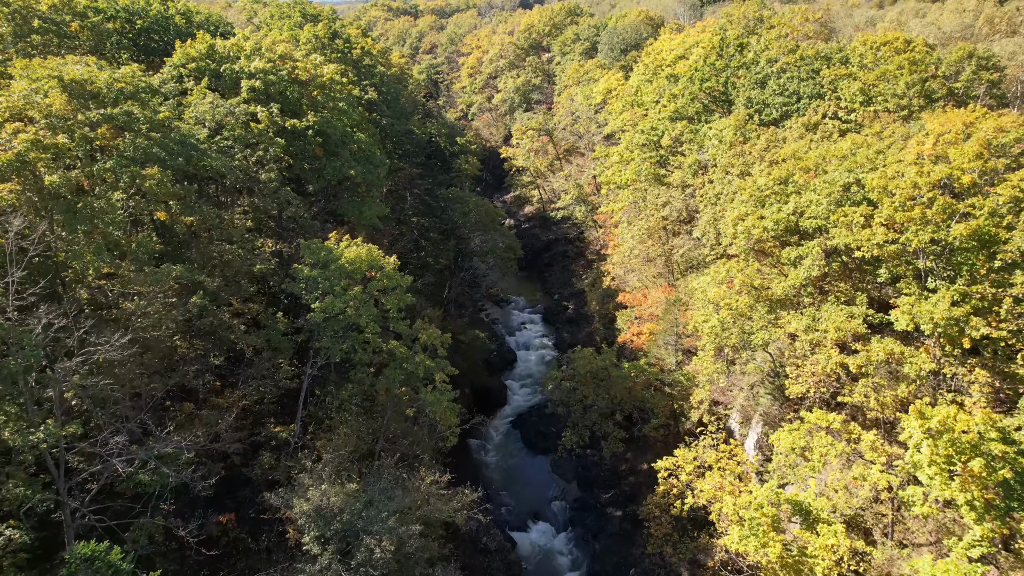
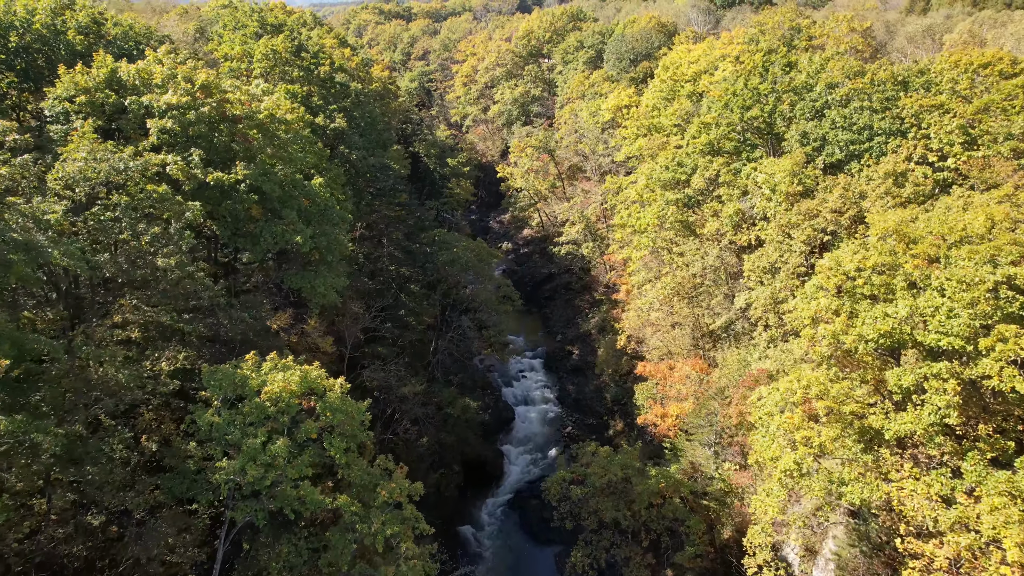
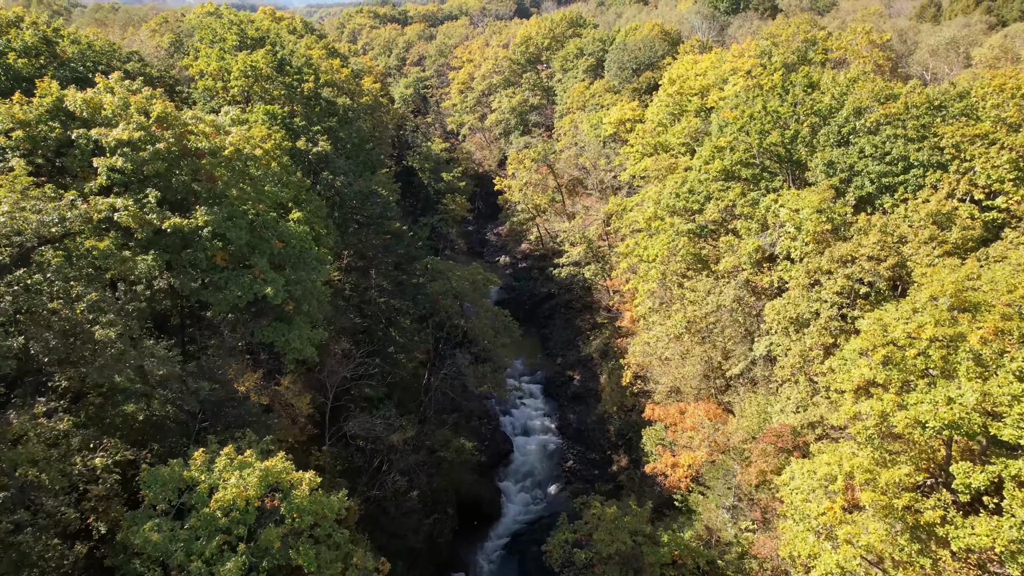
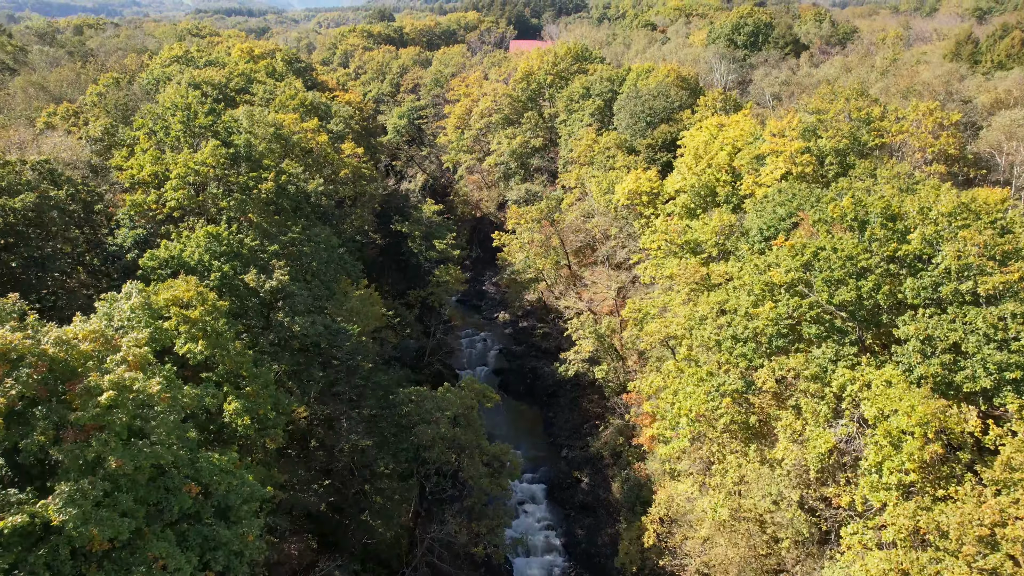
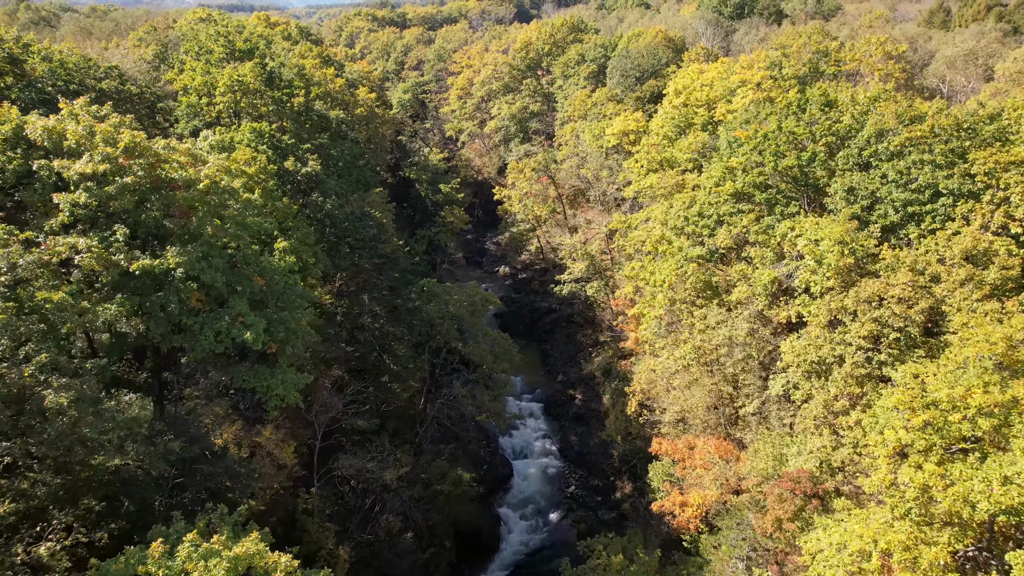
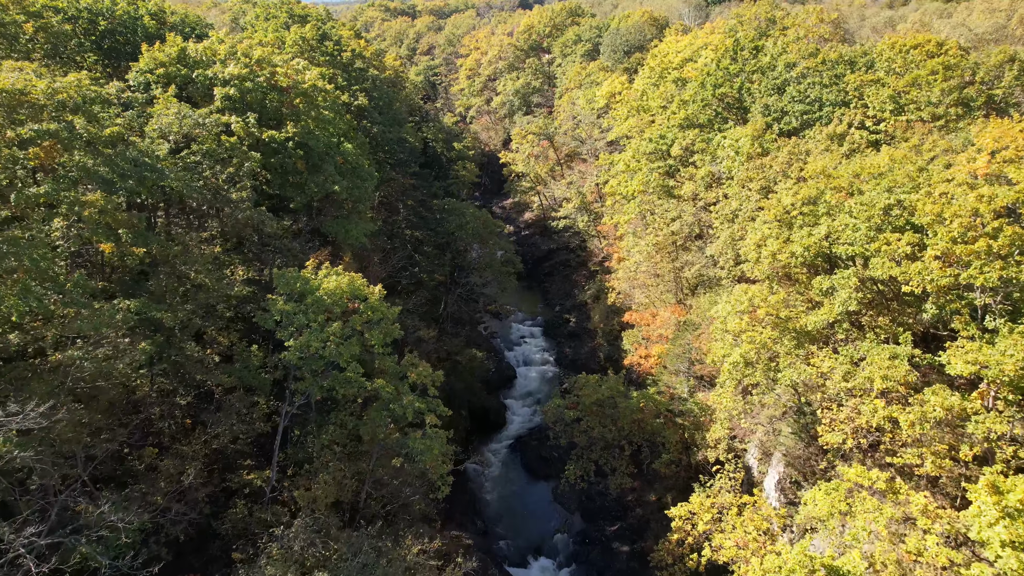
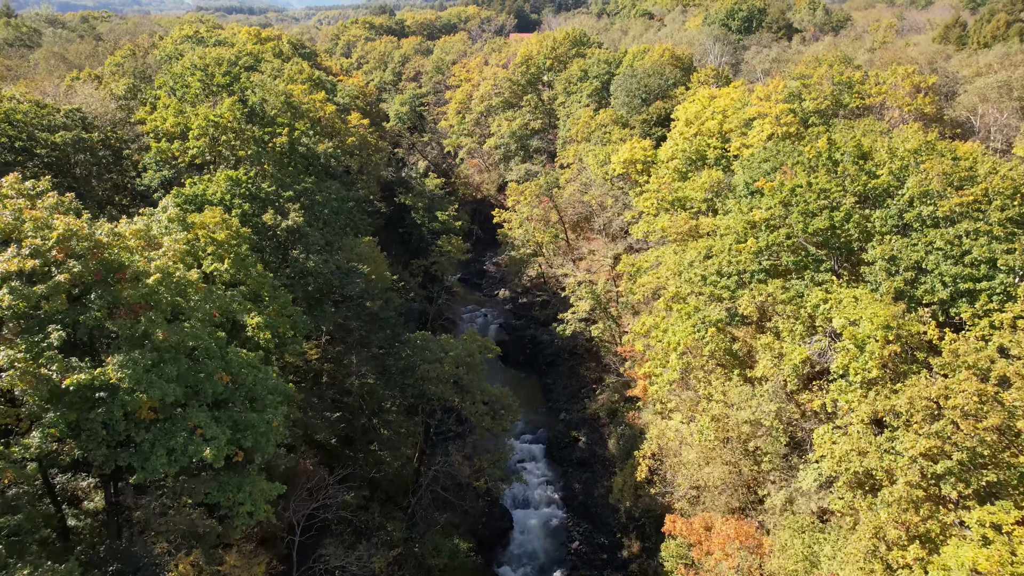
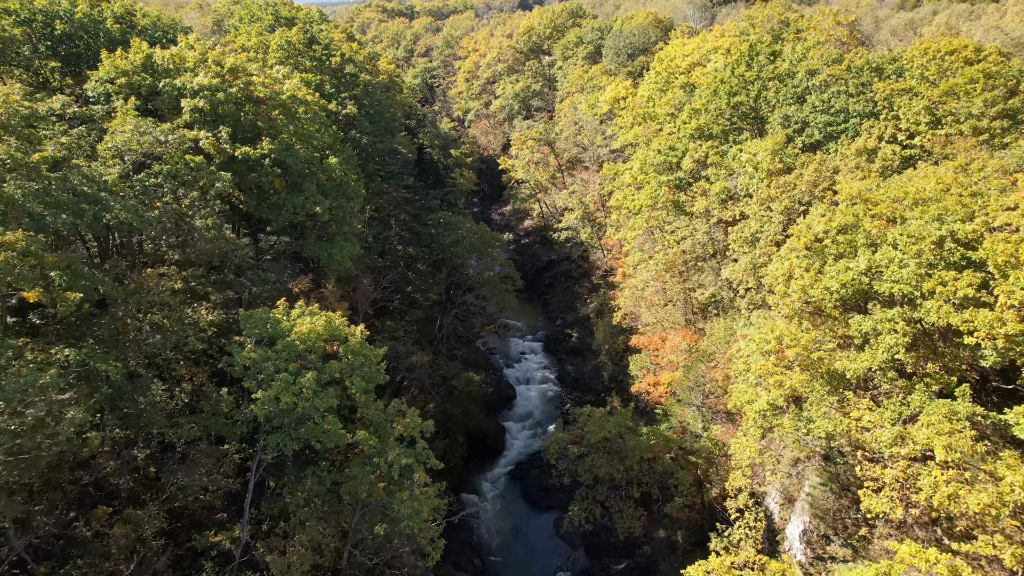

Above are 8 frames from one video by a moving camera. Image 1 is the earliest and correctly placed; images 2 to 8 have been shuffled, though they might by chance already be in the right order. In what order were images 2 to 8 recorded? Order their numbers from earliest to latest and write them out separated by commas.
6, 8, 2, 3, 5, 7, 4
